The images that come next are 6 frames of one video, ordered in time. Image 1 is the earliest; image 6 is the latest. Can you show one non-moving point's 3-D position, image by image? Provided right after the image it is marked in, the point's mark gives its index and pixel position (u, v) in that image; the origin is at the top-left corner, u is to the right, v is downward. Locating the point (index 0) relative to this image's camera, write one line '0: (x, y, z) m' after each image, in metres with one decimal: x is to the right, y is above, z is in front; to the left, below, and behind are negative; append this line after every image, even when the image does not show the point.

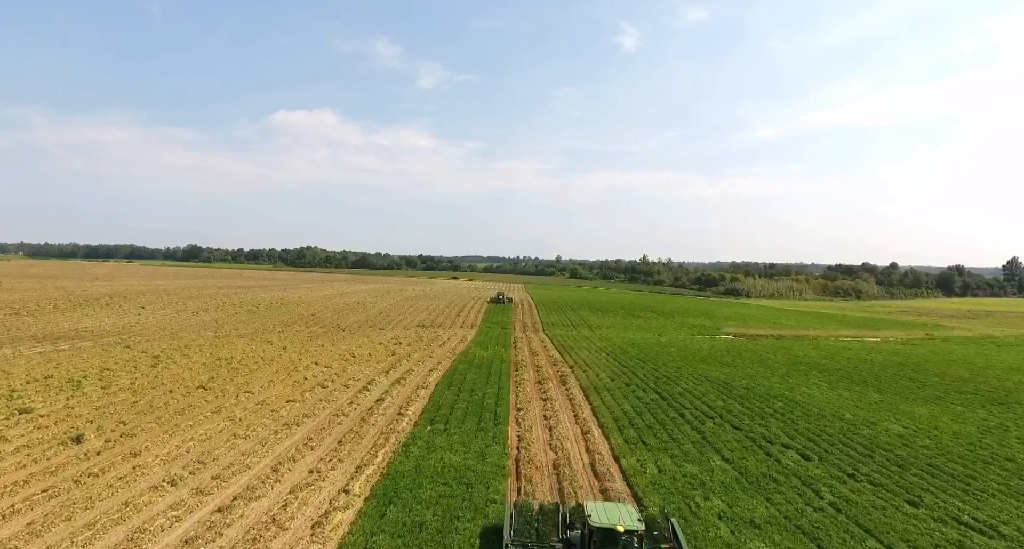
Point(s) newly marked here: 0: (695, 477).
0: (+4.3, -4.7, +12.4) m
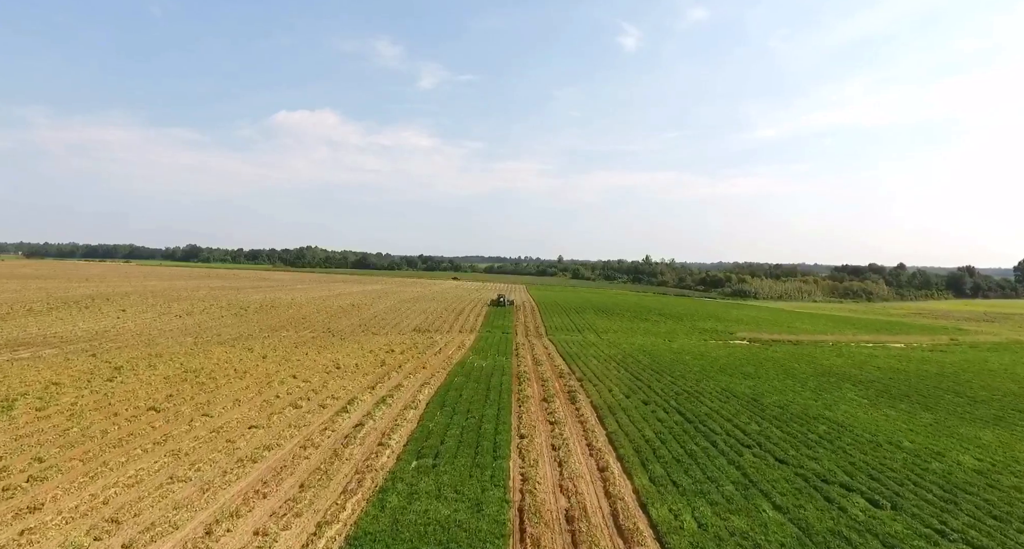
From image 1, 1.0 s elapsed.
0: (+4.4, -4.8, +9.8) m
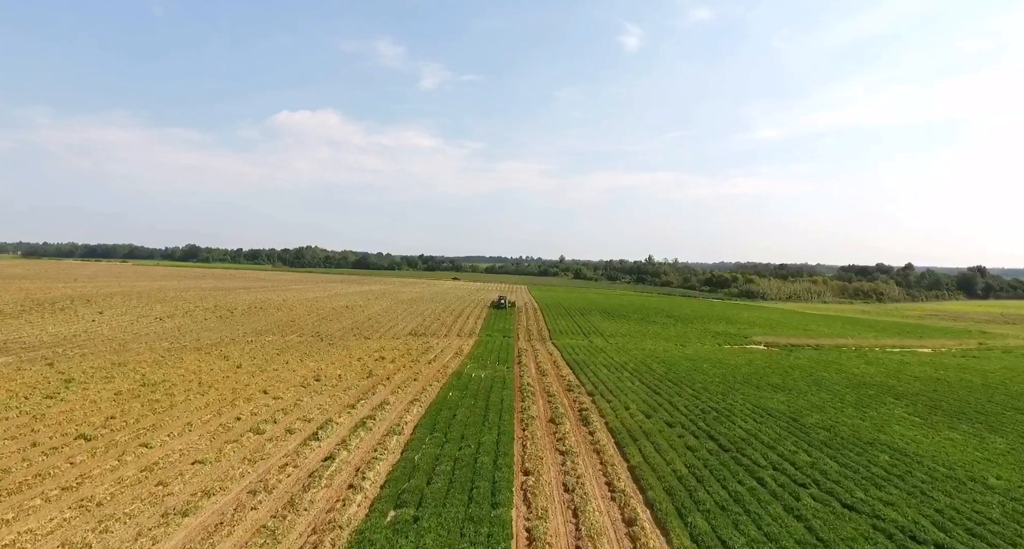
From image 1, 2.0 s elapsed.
0: (+4.4, -4.9, +7.2) m
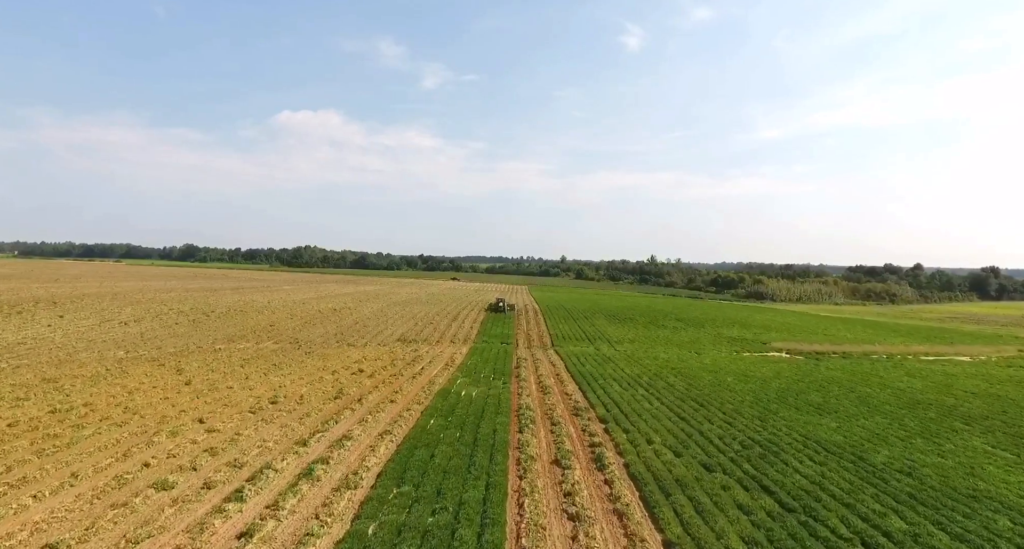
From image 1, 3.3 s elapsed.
0: (+4.2, -4.9, +3.6) m
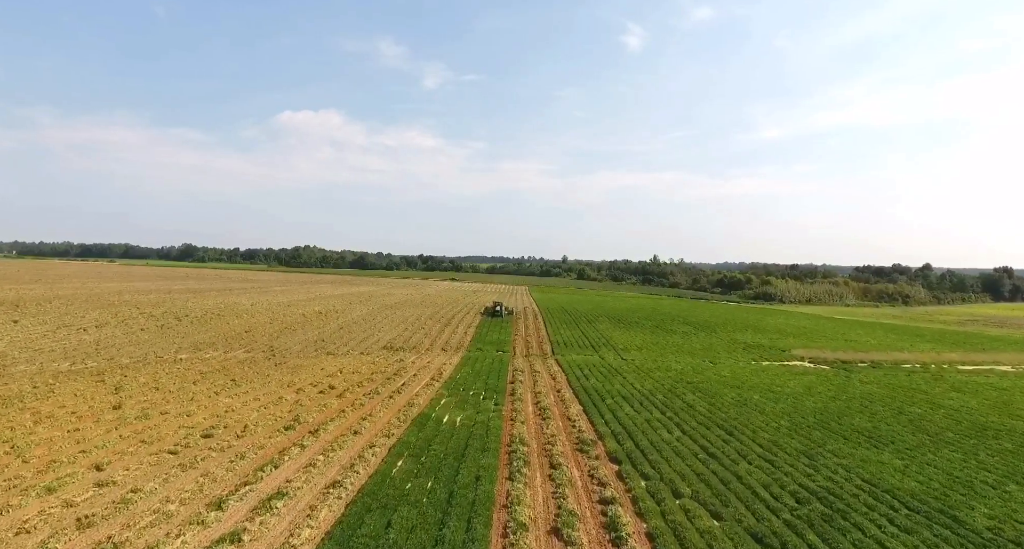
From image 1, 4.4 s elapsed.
0: (+3.9, -5.0, +0.3) m
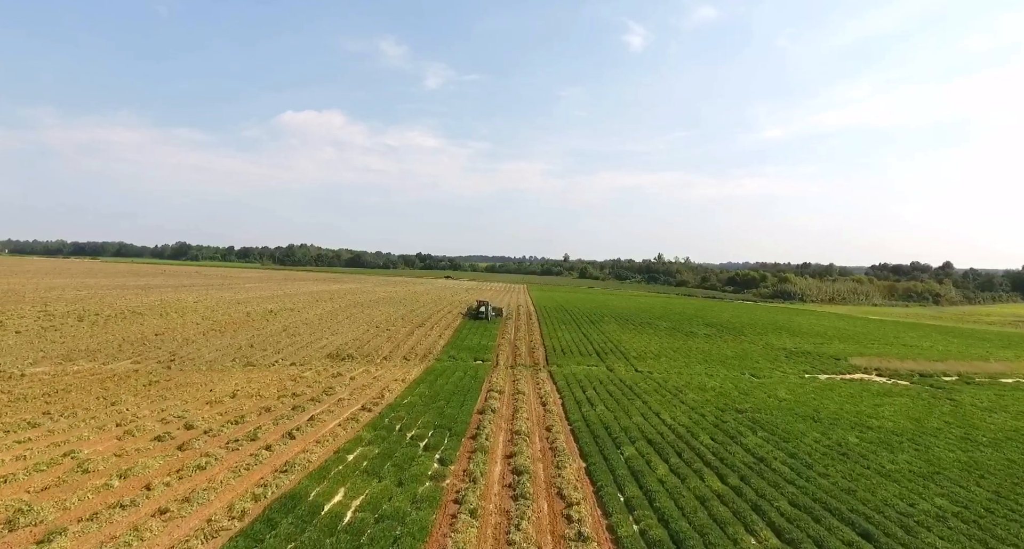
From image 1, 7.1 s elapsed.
0: (+2.9, -4.3, -7.6) m
